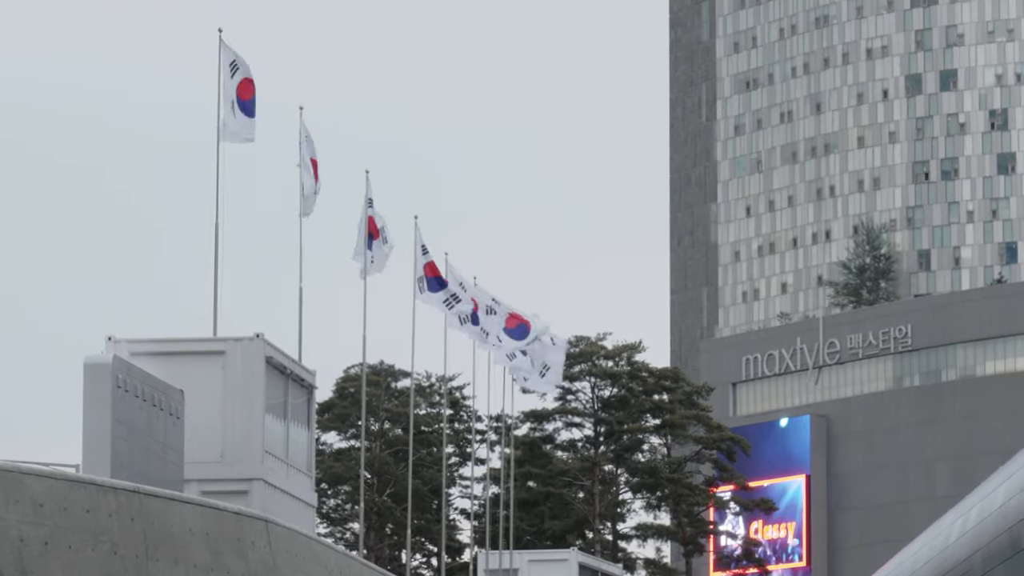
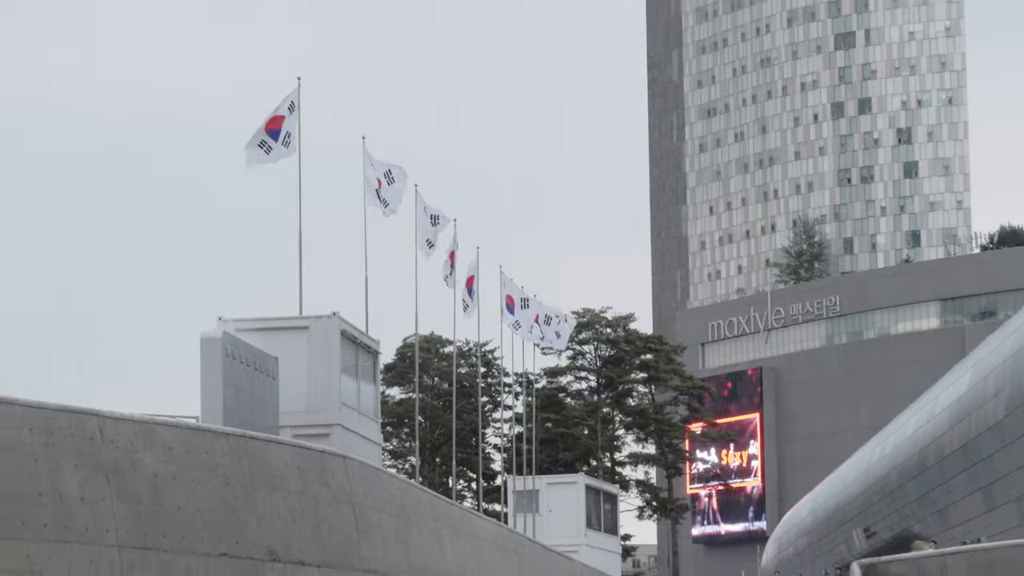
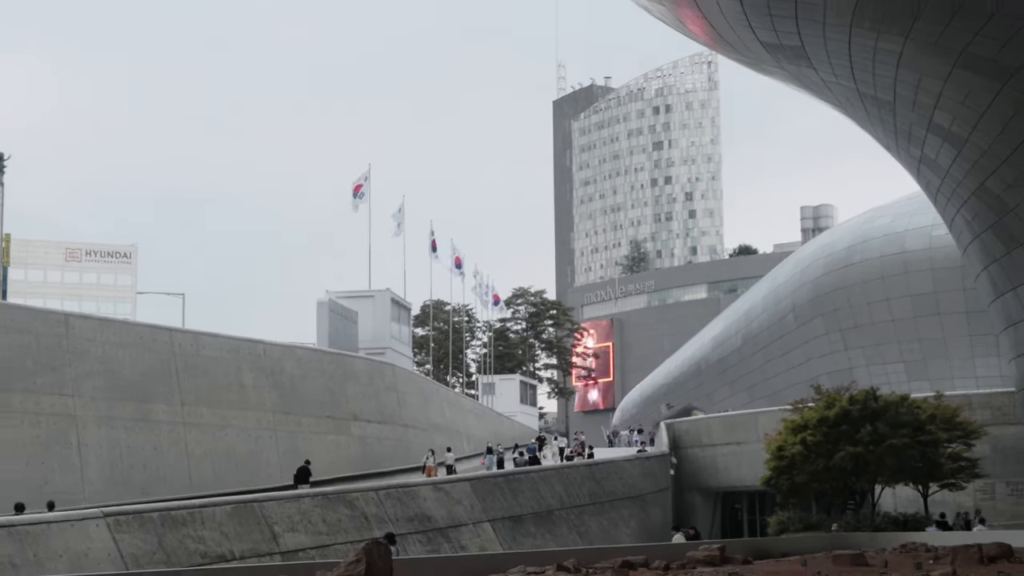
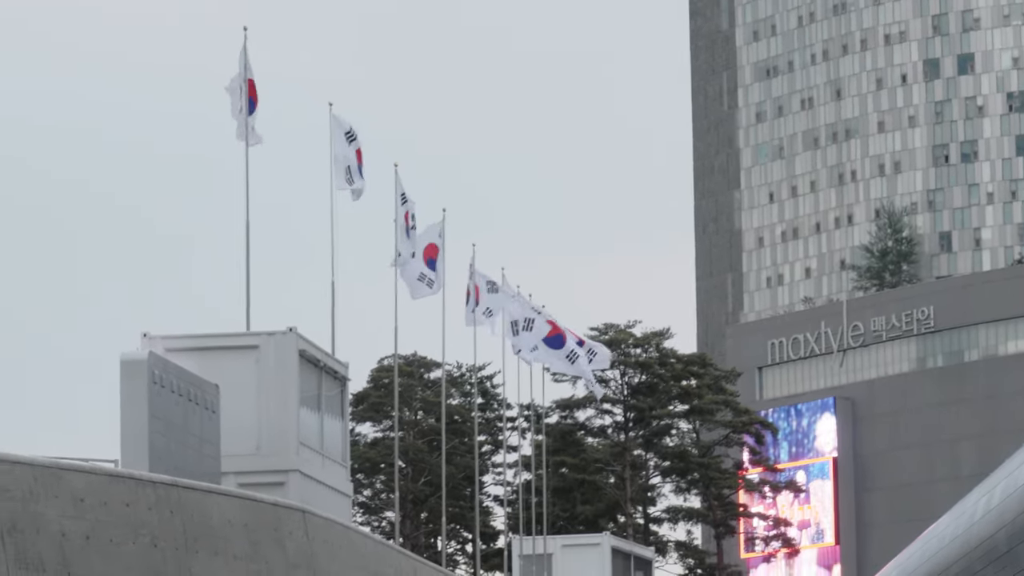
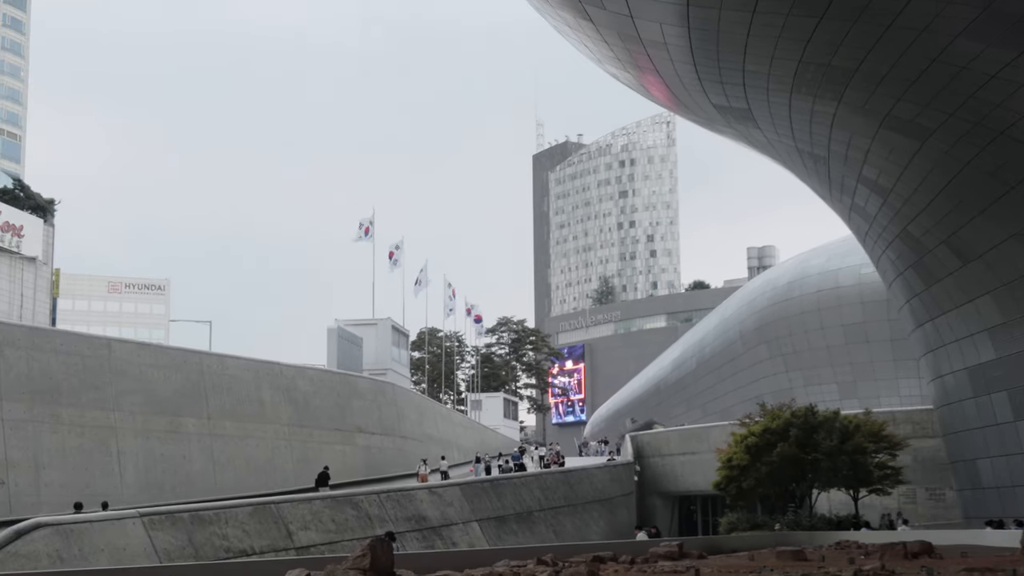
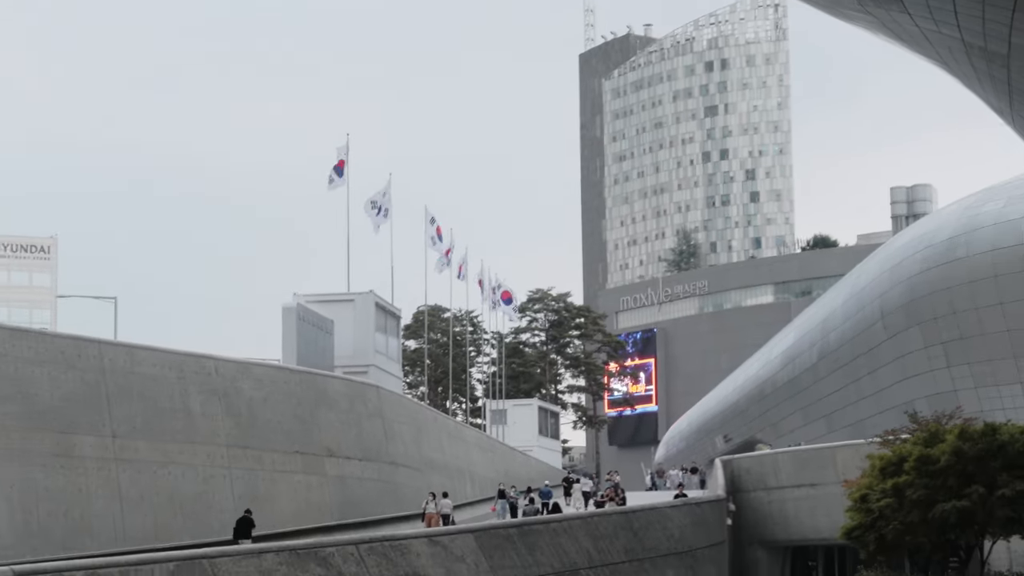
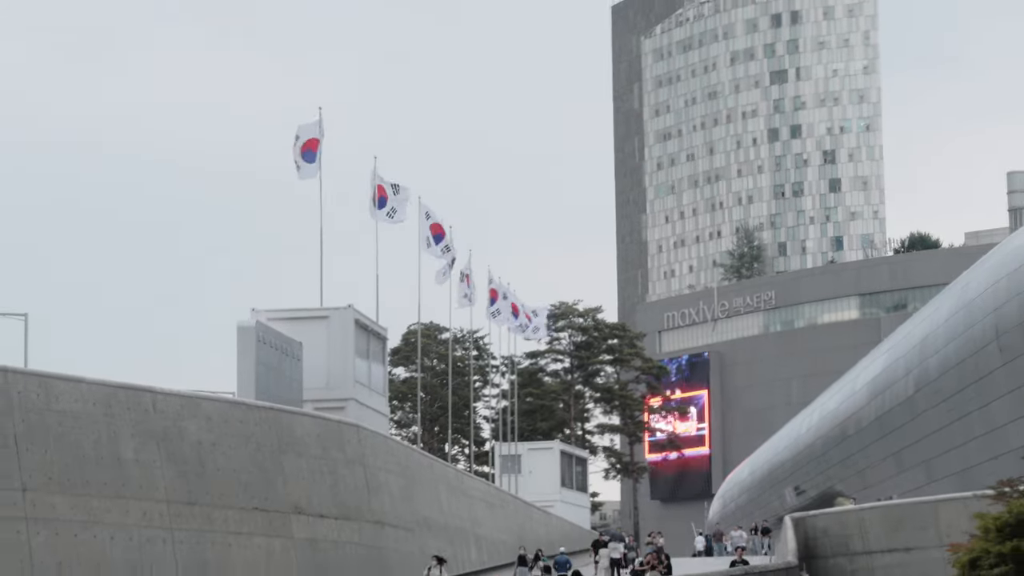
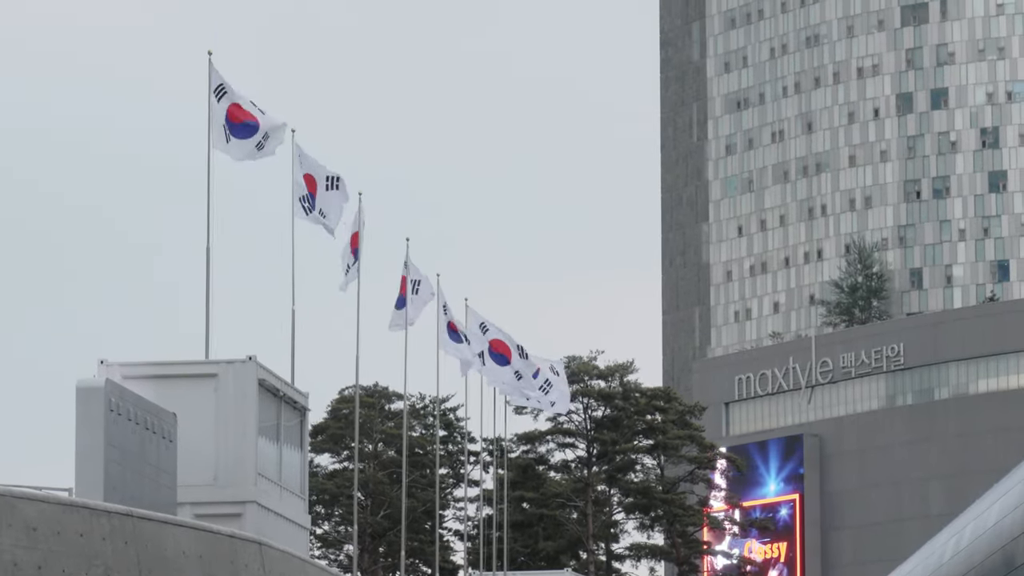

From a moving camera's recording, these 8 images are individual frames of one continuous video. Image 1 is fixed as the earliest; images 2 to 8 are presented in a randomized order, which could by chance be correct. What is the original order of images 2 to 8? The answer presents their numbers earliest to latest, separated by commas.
8, 4, 2, 7, 6, 3, 5
